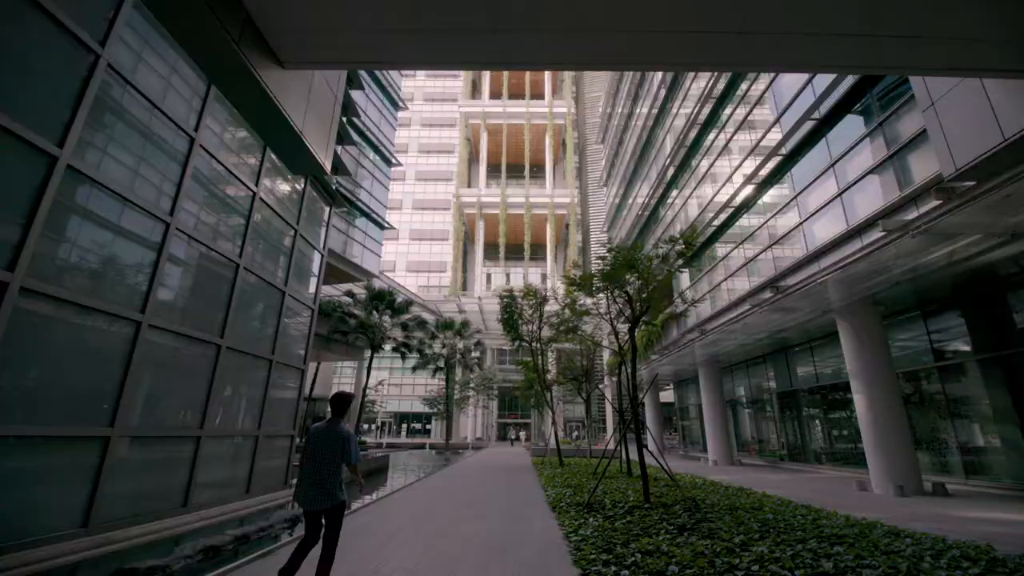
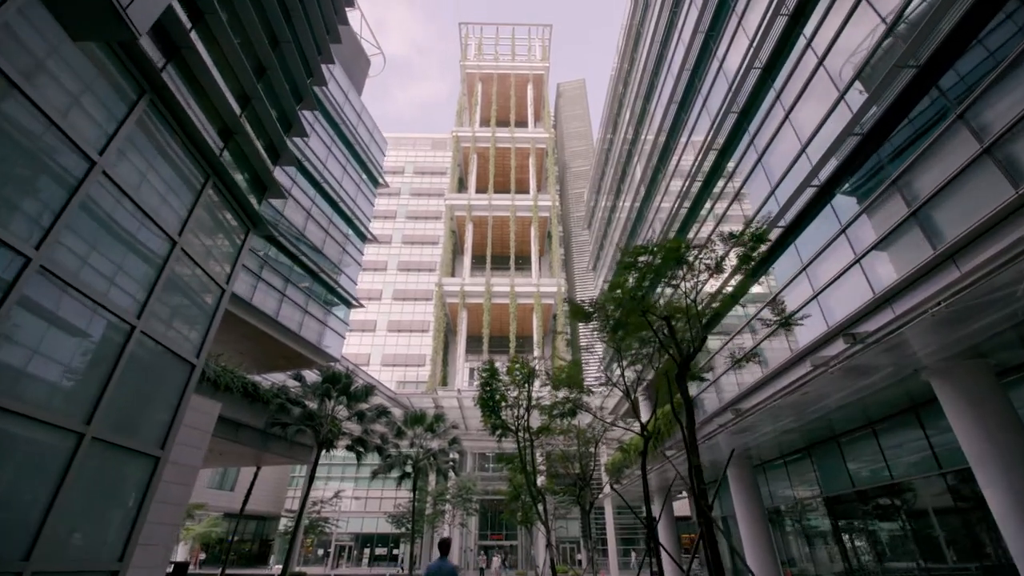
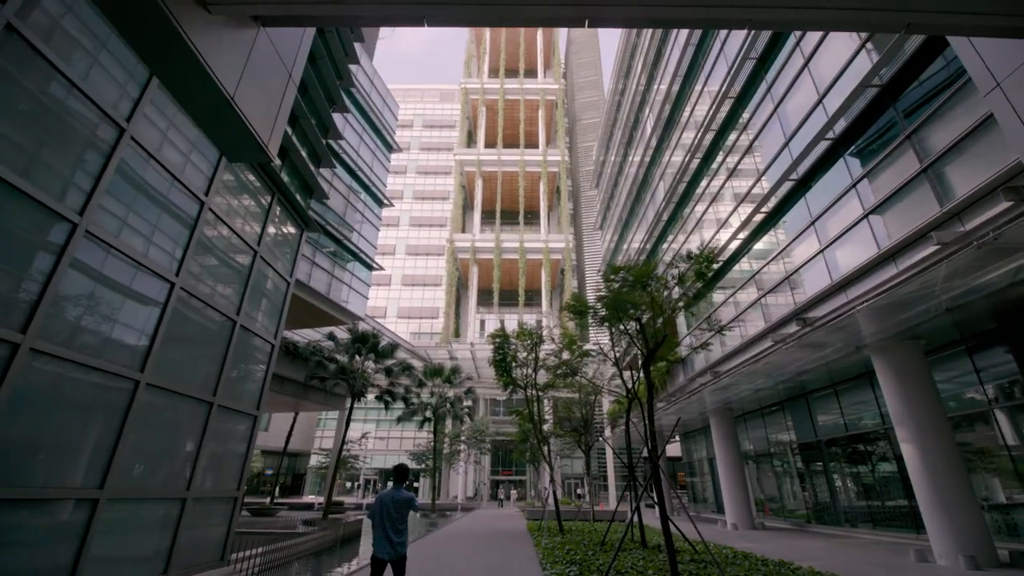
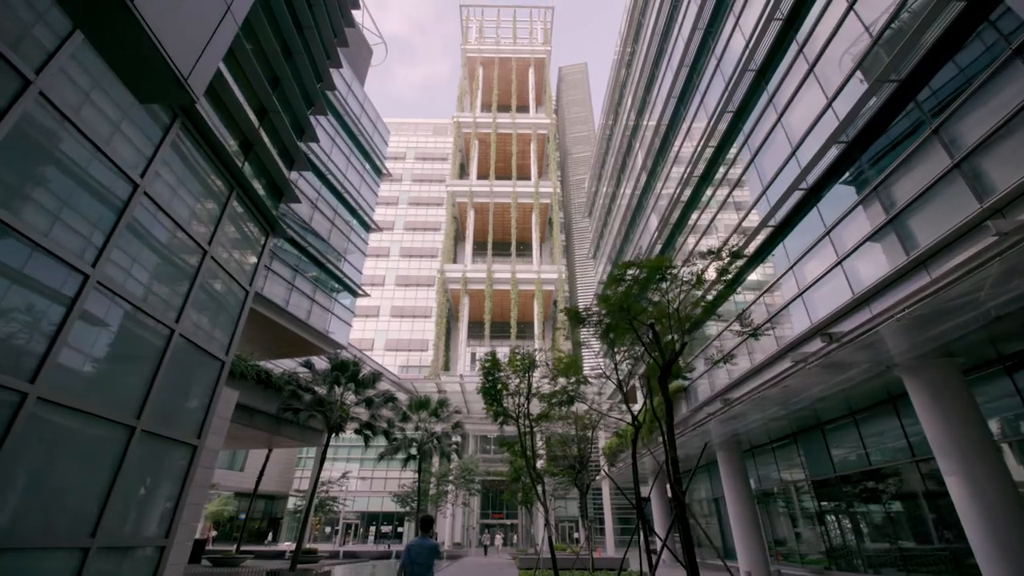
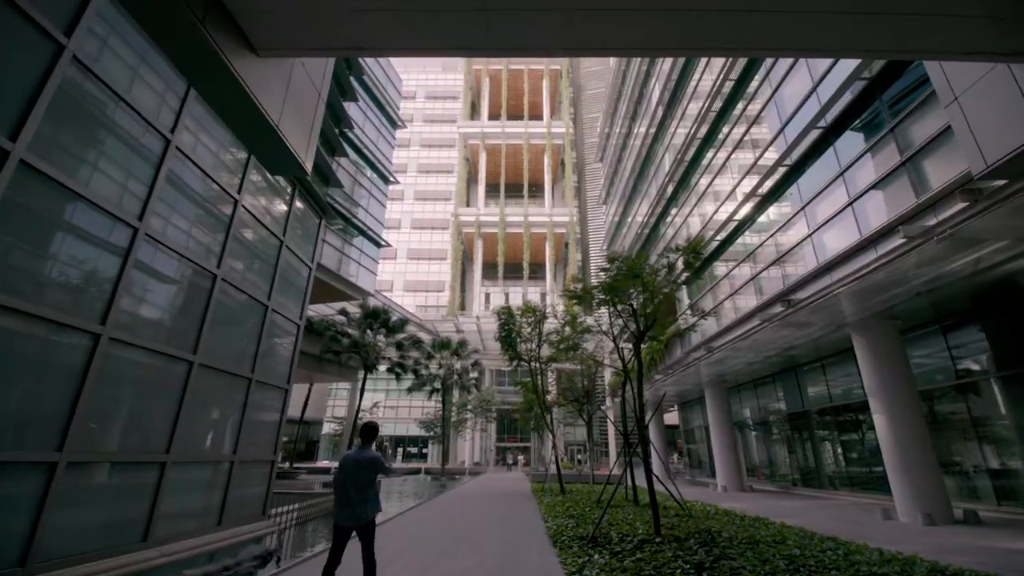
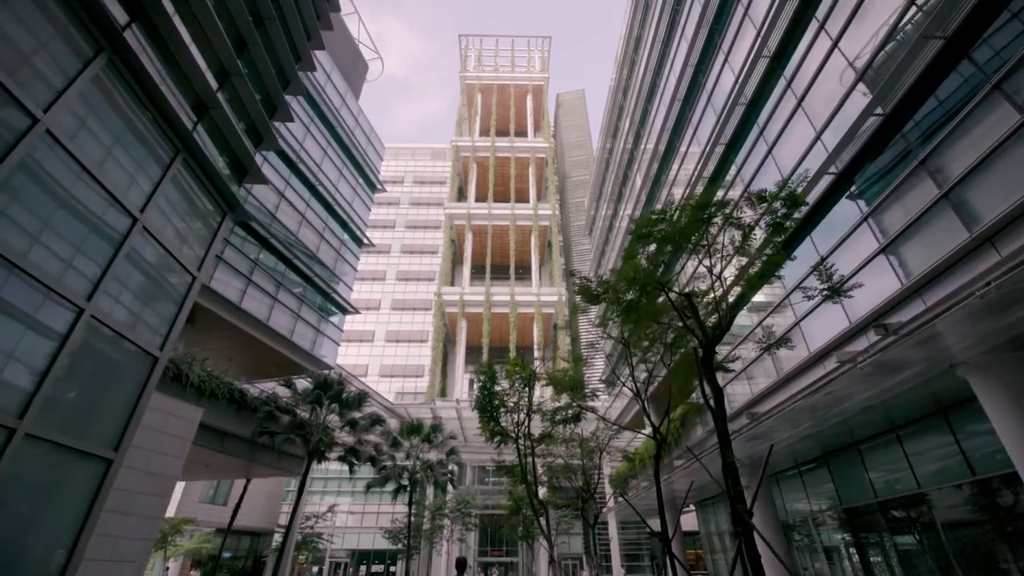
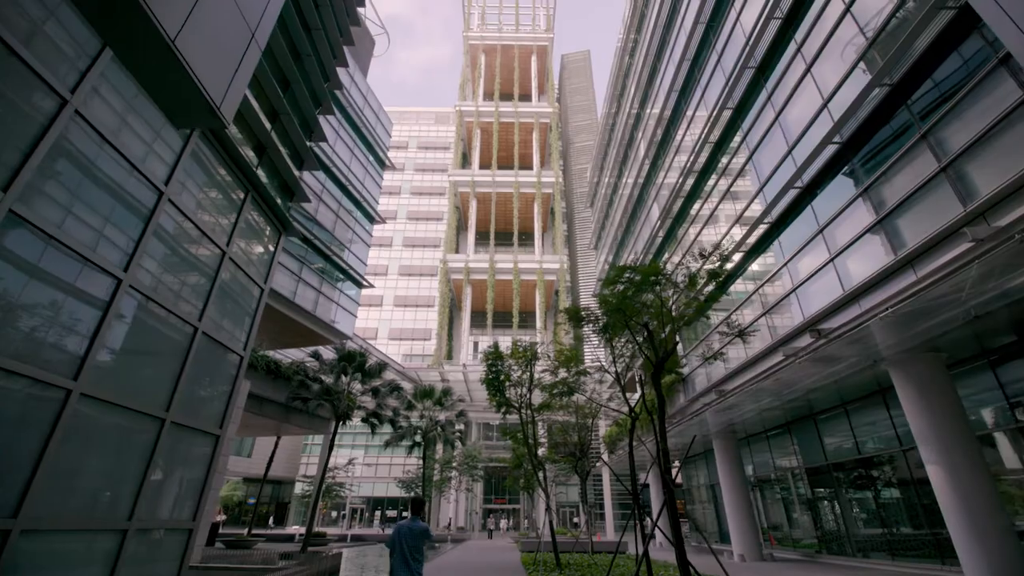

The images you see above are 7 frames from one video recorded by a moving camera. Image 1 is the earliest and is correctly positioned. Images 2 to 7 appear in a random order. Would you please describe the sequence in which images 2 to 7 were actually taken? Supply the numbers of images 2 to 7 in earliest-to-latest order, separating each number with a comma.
5, 3, 7, 4, 2, 6
